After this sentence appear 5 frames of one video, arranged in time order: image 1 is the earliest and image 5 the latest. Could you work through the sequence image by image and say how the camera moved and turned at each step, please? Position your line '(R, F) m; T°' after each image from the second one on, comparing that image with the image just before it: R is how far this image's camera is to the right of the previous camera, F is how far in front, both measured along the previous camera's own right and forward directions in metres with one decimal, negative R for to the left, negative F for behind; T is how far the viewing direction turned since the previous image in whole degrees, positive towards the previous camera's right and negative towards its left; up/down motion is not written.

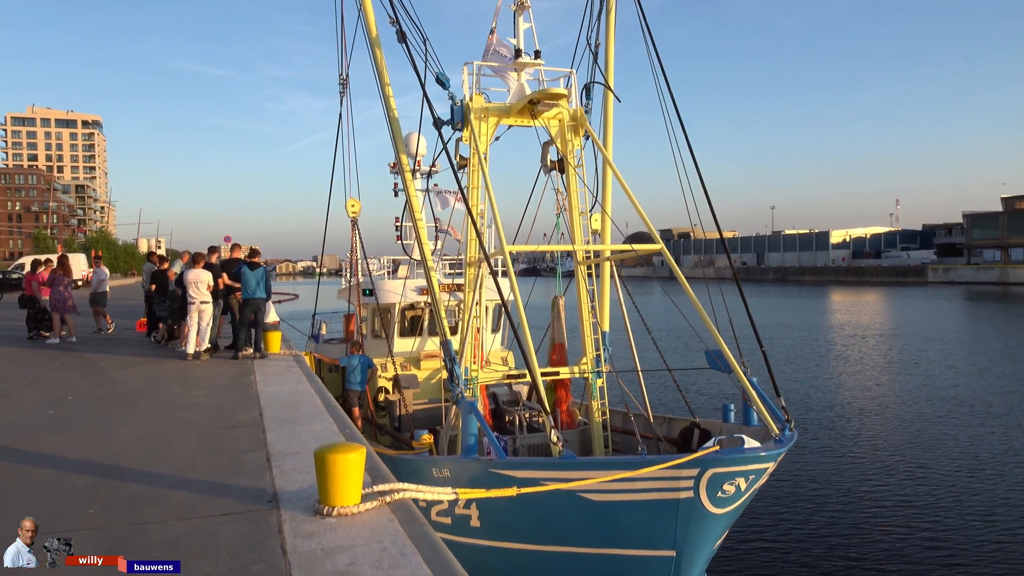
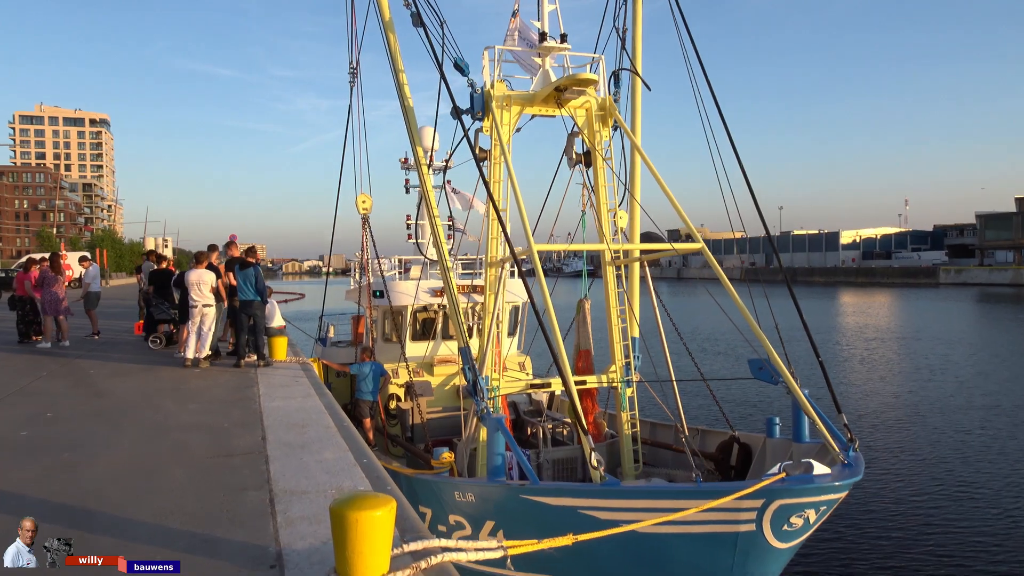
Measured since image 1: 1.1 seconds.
(-0.2, +0.7) m; 0°
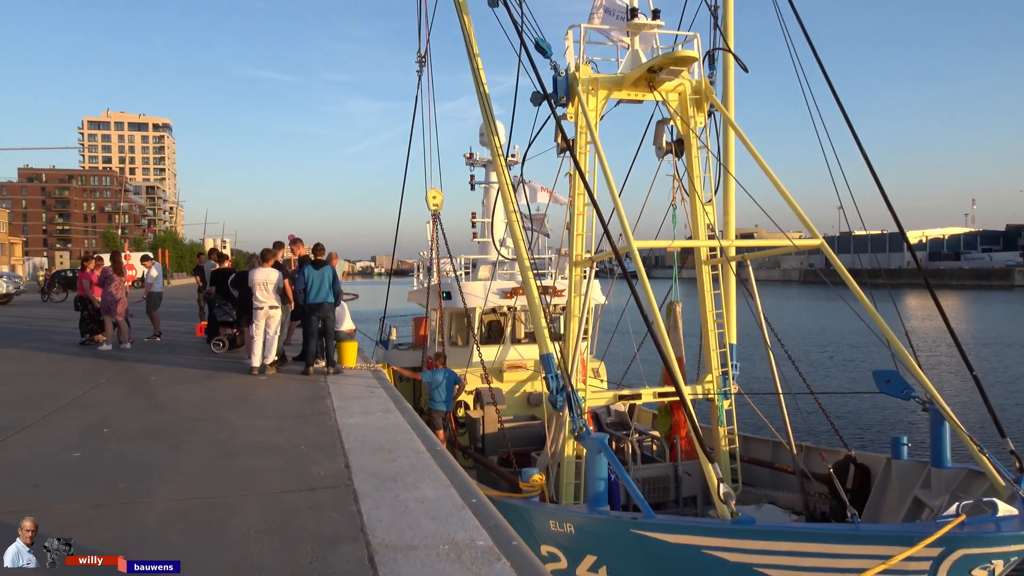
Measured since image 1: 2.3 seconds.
(-0.5, +0.7) m; -4°
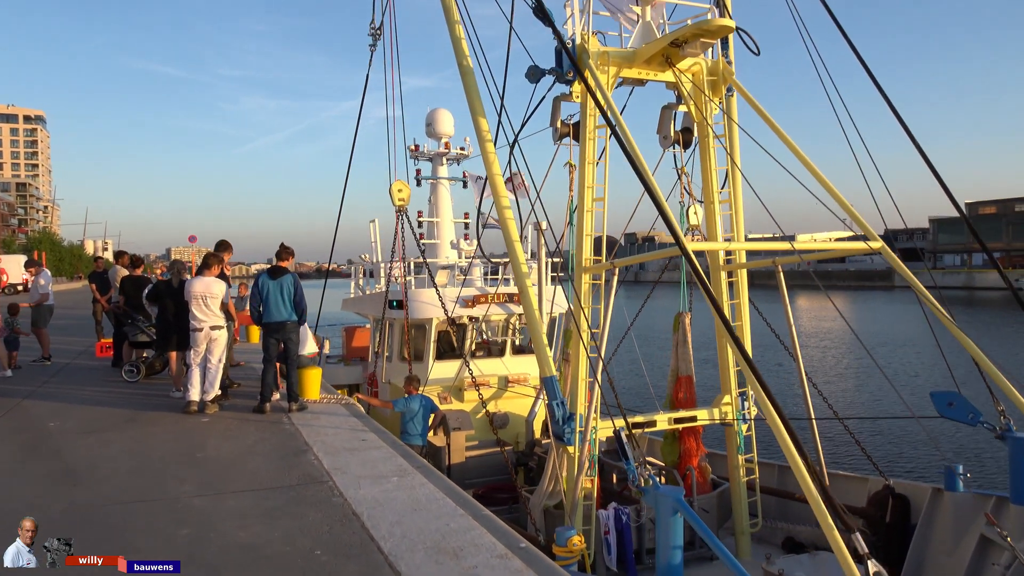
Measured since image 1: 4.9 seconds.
(-0.9, +1.4) m; +8°
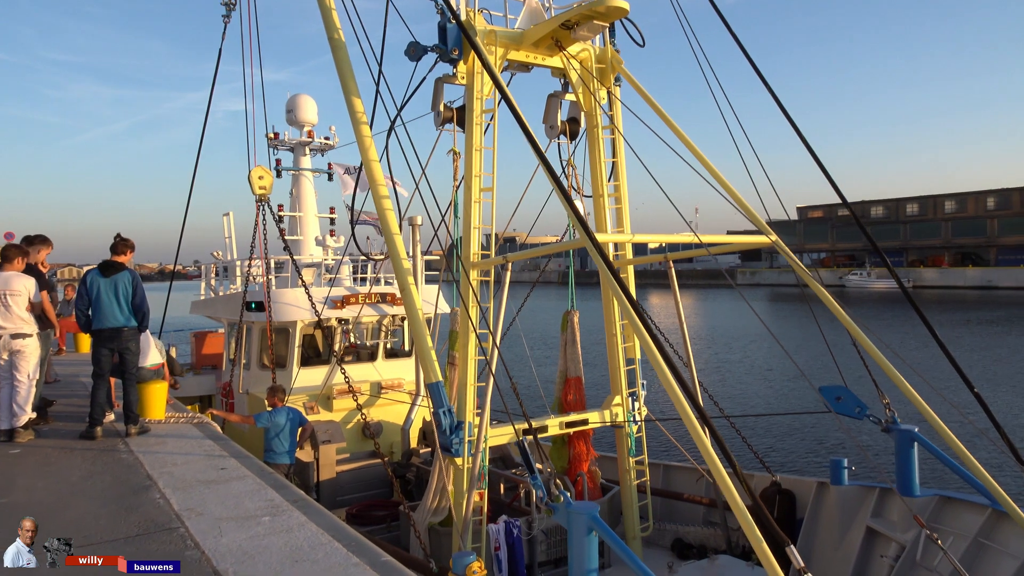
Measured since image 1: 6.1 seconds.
(-0.2, +0.6) m; +11°
